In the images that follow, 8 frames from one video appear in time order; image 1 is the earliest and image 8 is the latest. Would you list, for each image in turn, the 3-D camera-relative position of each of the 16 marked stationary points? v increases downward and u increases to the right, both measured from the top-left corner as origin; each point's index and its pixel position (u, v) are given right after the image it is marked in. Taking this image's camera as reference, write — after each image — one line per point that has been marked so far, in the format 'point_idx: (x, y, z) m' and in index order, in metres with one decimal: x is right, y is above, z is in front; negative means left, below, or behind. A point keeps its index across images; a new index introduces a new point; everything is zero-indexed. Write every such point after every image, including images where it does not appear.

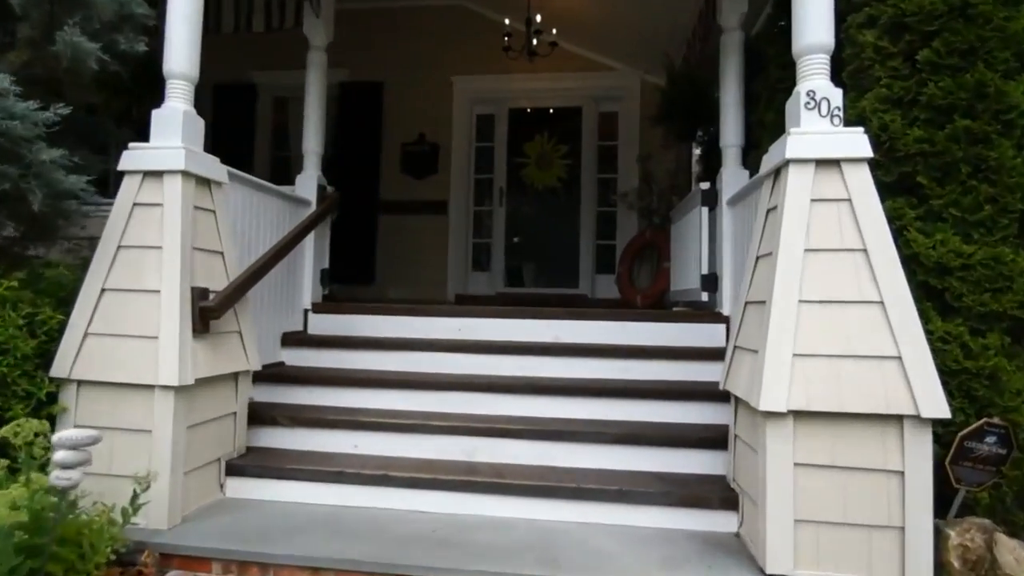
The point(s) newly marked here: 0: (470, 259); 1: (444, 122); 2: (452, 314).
0: (-0.4, +0.3, +6.5) m
1: (-0.7, +1.8, +6.4) m
2: (-0.4, -0.2, +3.7) m
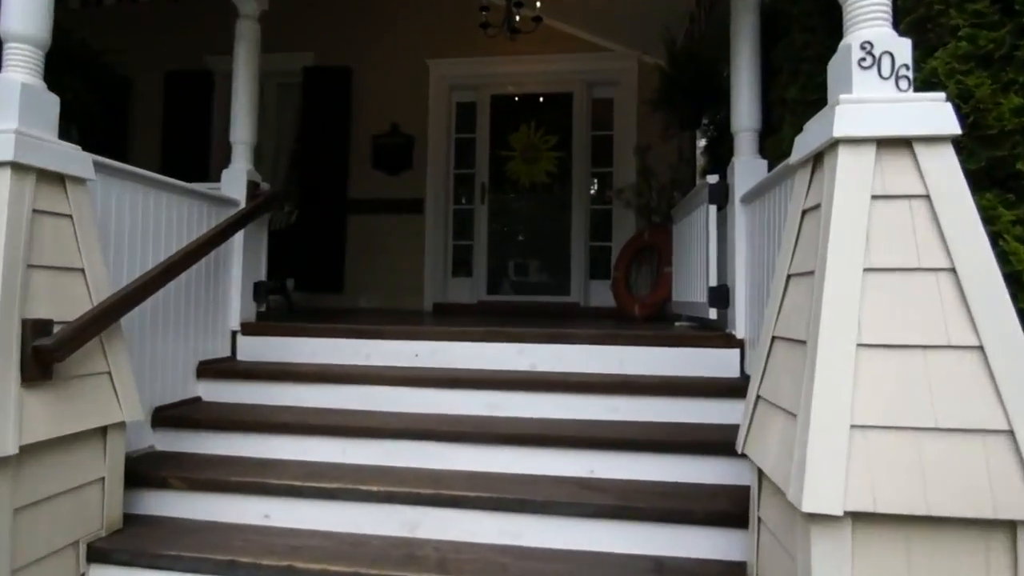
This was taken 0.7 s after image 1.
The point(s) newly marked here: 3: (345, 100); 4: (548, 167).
0: (-0.6, +0.3, +5.8) m
1: (-0.9, +1.8, +5.7) m
2: (-0.6, -0.3, +3.1) m
3: (-1.7, +1.9, +5.8) m
4: (+0.4, +1.2, +5.7) m
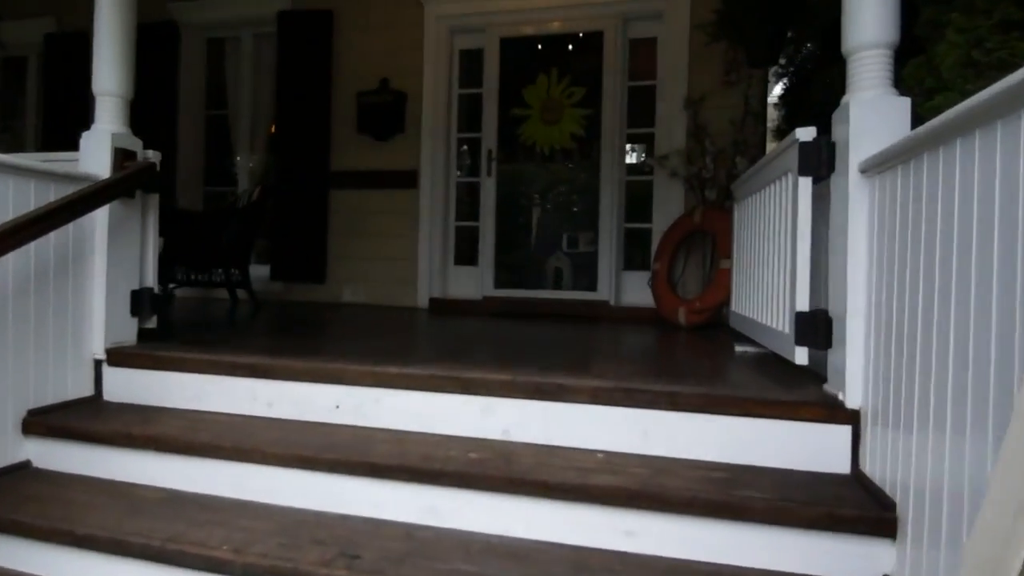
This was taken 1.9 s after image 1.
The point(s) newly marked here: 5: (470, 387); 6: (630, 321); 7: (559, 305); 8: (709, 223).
0: (-0.5, +0.3, +4.8) m
1: (-0.8, +1.8, +4.6) m
2: (-0.7, -0.3, +2.1) m
3: (-1.5, +1.9, +4.7) m
4: (+0.5, +1.2, +4.5) m
5: (-0.1, -0.3, +1.9) m
6: (+0.8, -0.3, +4.1) m
7: (+0.4, -0.1, +4.4) m
8: (+1.3, +0.4, +3.7) m
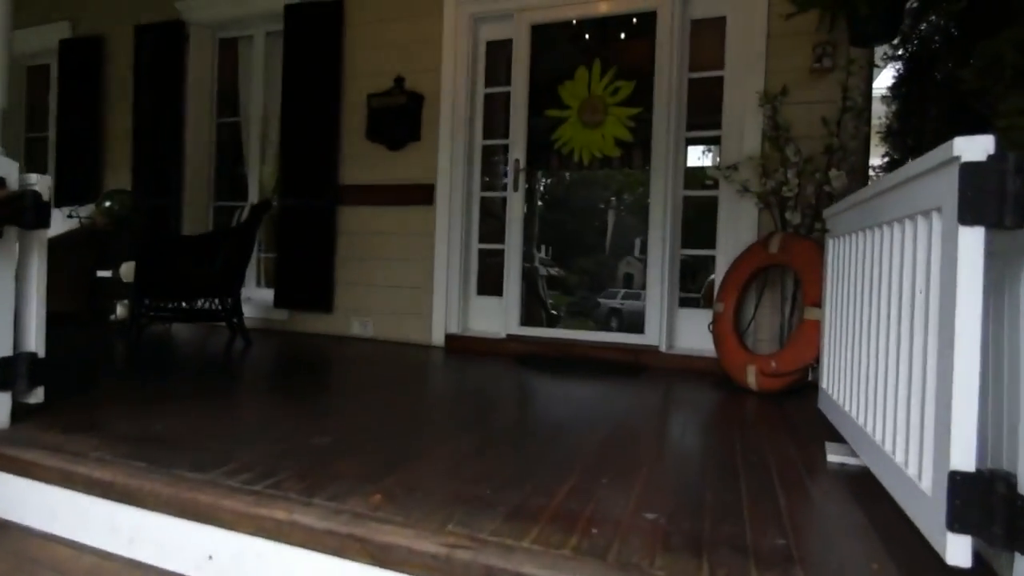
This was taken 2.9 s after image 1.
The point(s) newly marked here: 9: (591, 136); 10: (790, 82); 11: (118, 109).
0: (-0.3, +0.1, +4.1) m
1: (-0.6, +1.6, +4.0) m
2: (-0.8, -0.5, +1.4) m
3: (-1.3, +1.7, +4.1) m
4: (+0.7, +1.0, +3.7) m
5: (-0.3, -0.6, +1.2) m
6: (+1.0, -0.5, +3.2) m
7: (+0.5, -0.4, +3.6) m
8: (+1.4, +0.2, +2.8) m
9: (+0.5, +1.0, +3.8) m
10: (+1.6, +1.2, +3.3) m
11: (-3.4, +1.5, +4.9) m
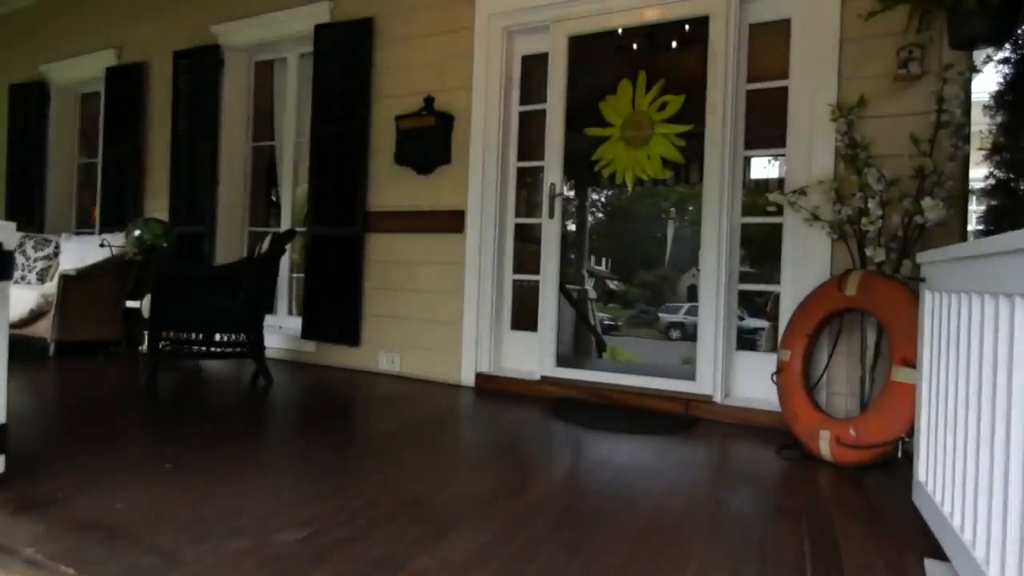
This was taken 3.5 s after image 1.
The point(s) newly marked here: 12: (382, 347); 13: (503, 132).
0: (0.0, -0.1, +3.7) m
1: (-0.3, +1.4, +3.7) m
2: (-0.8, -0.7, +1.2) m
3: (-1.0, +1.5, +3.9) m
4: (+0.9, +0.8, +3.3) m
5: (-0.3, -0.7, +0.9) m
6: (+1.1, -0.7, +2.8) m
7: (+0.7, -0.6, +3.2) m
8: (+1.5, -0.1, +2.4) m
9: (+0.7, +0.8, +3.4) m
10: (+1.7, +1.0, +2.8) m
11: (-3.0, +1.3, +4.9) m
12: (-0.9, -0.4, +4.0) m
13: (-0.1, +1.0, +3.6) m
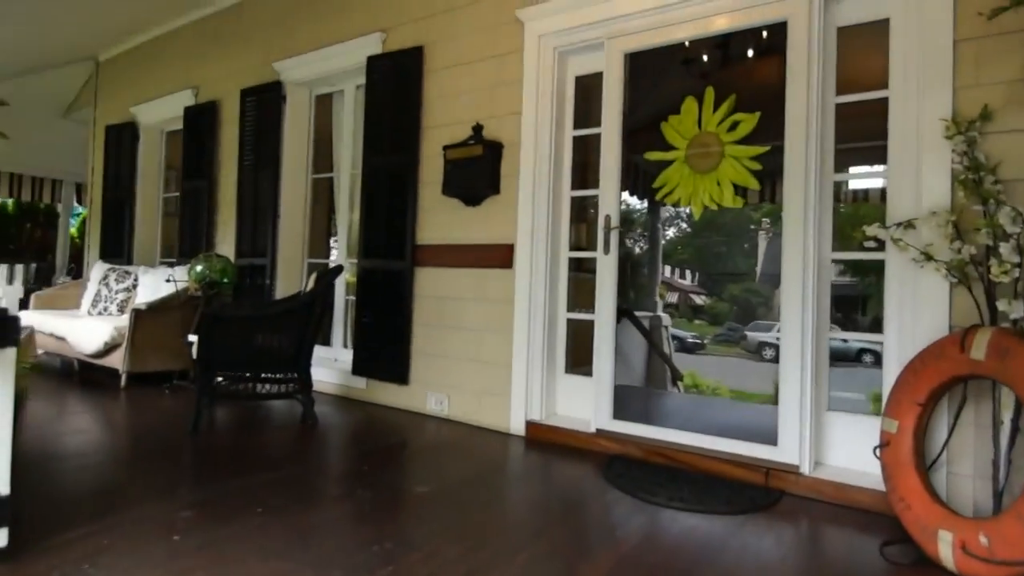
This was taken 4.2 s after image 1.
0: (+0.3, -0.4, +3.4) m
1: (0.0, +1.1, +3.5) m
2: (-0.9, -0.9, +1.0) m
3: (-0.7, +1.3, +3.8) m
4: (+1.1, +0.6, +2.9) m
5: (-0.4, -0.9, +0.7) m
6: (+1.3, -0.9, +2.3) m
7: (+1.0, -0.8, +2.8) m
8: (+1.6, -0.3, +1.9) m
9: (+1.0, +0.5, +3.0) m
10: (+1.9, +0.7, +2.3) m
11: (-2.5, +1.0, +5.1) m
12: (-0.5, -0.6, +3.8) m
13: (+0.2, +0.7, +3.4) m
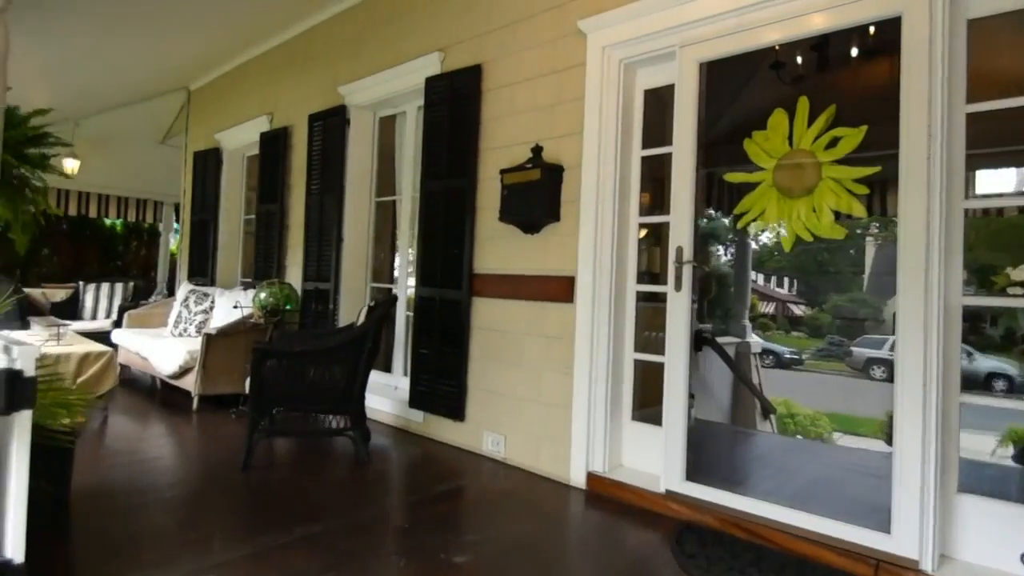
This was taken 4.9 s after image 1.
0: (+0.6, -0.6, +3.1) m
1: (+0.3, +0.9, +3.2) m
2: (-0.9, -1.1, +0.8) m
3: (-0.3, +1.1, +3.6) m
4: (+1.4, +0.4, +2.5) m
5: (-0.5, -1.1, +0.4) m
6: (+1.4, -1.1, +1.8) m
7: (+1.2, -1.0, +2.3) m
8: (+1.7, -0.4, +1.3) m
9: (+1.3, +0.4, +2.6) m
10: (+2.0, +0.5, +1.7) m
11: (-1.9, +0.8, +5.1) m
12: (-0.1, -0.8, +3.6) m
13: (+0.6, +0.5, +3.0) m
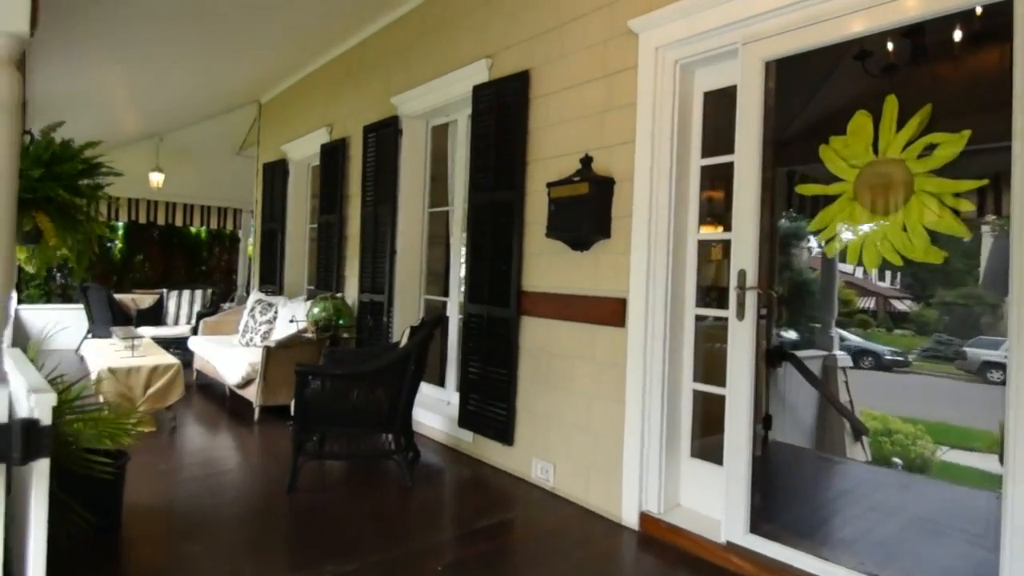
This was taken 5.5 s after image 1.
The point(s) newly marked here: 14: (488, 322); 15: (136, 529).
0: (+0.8, -0.7, +2.8) m
1: (+0.6, +0.8, +2.9) m
2: (-0.9, -1.2, +0.7) m
3: (0.0, +1.0, +3.4) m
4: (+1.5, +0.2, +2.1) m
5: (-0.6, -1.2, +0.3) m
6: (+1.5, -1.3, +1.5) m
7: (+1.3, -1.1, +2.0) m
8: (+1.7, -0.6, +1.0) m
9: (+1.4, +0.2, +2.2) m
10: (+2.1, +0.4, +1.3) m
11: (-1.4, +0.7, +5.1) m
12: (+0.1, -0.9, +3.4) m
13: (+0.8, +0.4, +2.7) m
14: (-0.1, -0.2, +3.6) m
15: (-1.8, -1.2, +2.8) m
